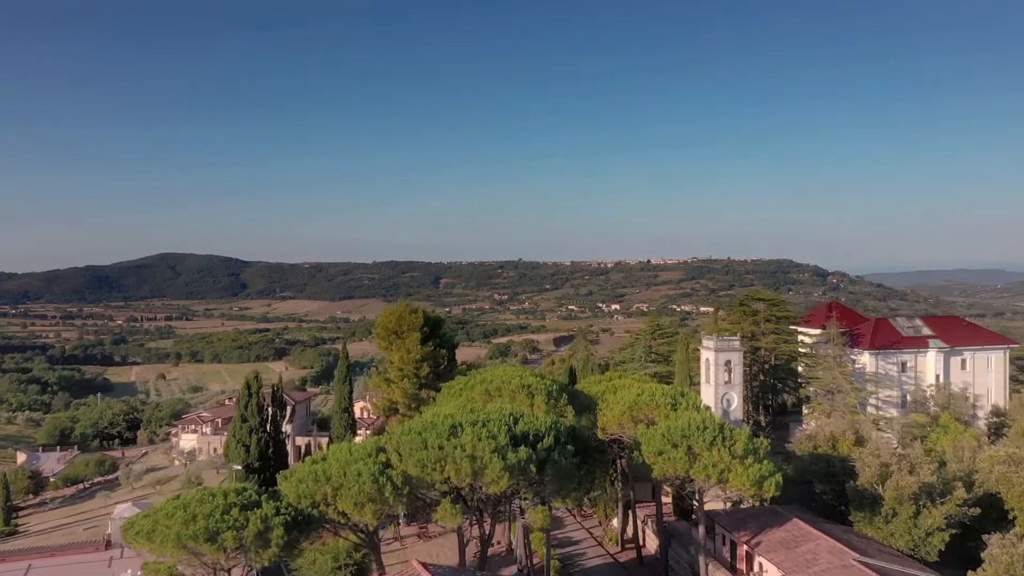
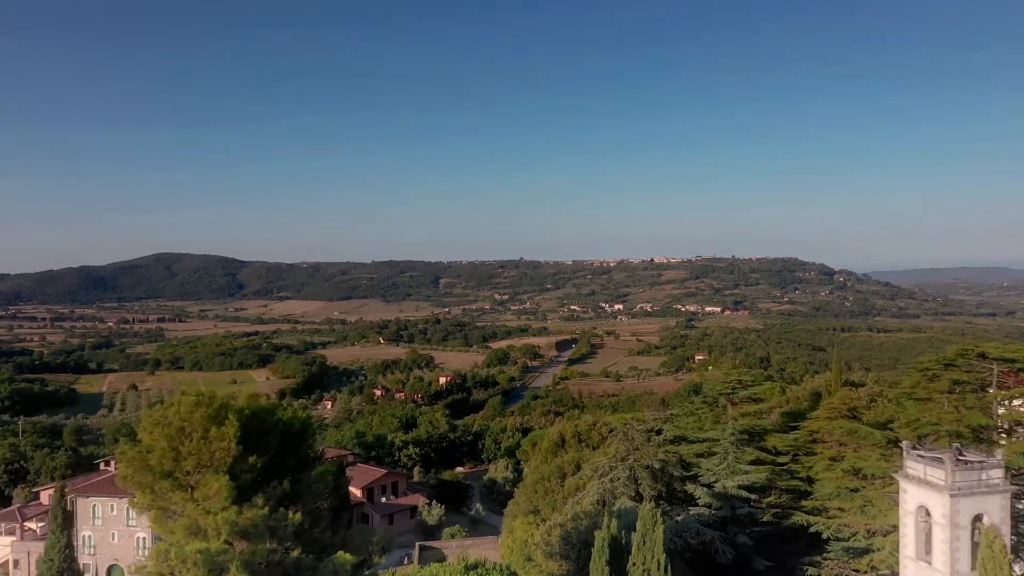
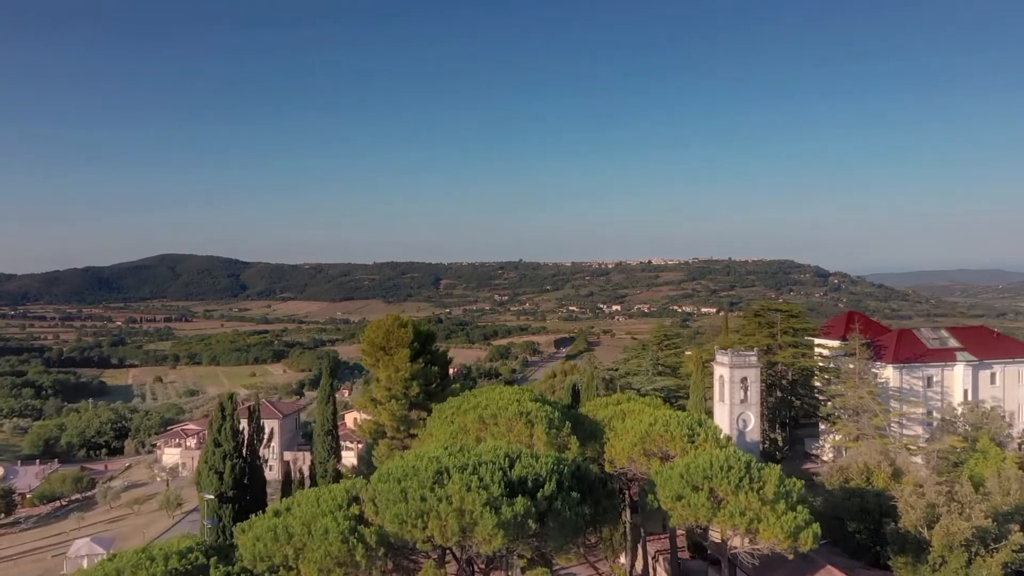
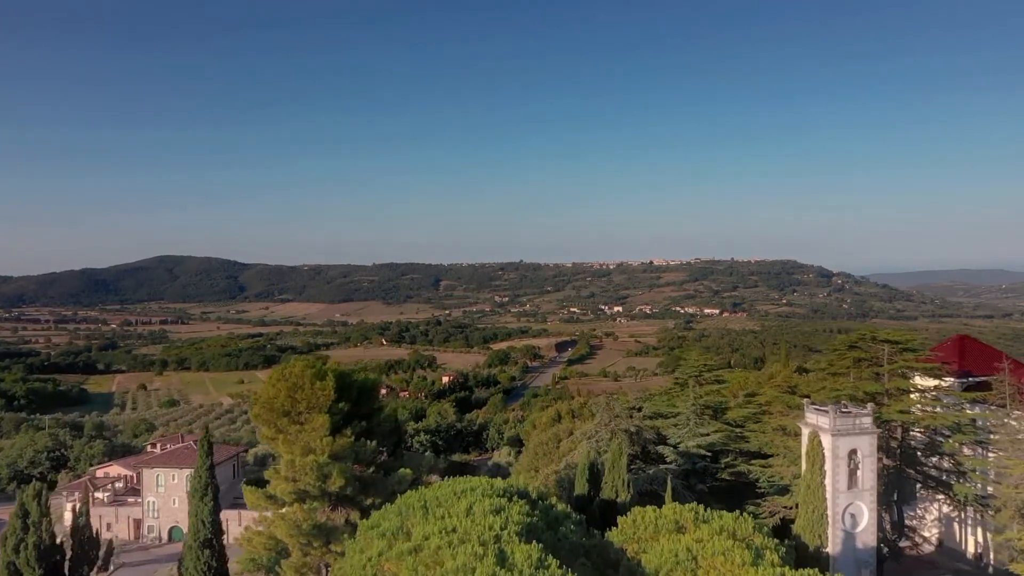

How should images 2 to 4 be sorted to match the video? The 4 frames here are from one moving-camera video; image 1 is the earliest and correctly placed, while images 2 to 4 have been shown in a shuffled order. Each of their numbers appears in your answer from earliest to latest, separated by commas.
3, 4, 2
